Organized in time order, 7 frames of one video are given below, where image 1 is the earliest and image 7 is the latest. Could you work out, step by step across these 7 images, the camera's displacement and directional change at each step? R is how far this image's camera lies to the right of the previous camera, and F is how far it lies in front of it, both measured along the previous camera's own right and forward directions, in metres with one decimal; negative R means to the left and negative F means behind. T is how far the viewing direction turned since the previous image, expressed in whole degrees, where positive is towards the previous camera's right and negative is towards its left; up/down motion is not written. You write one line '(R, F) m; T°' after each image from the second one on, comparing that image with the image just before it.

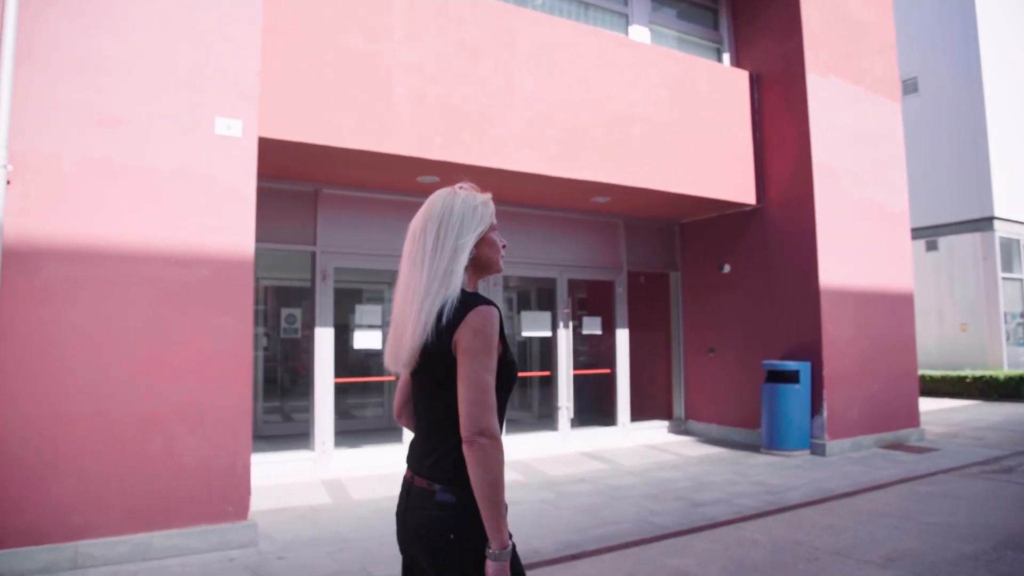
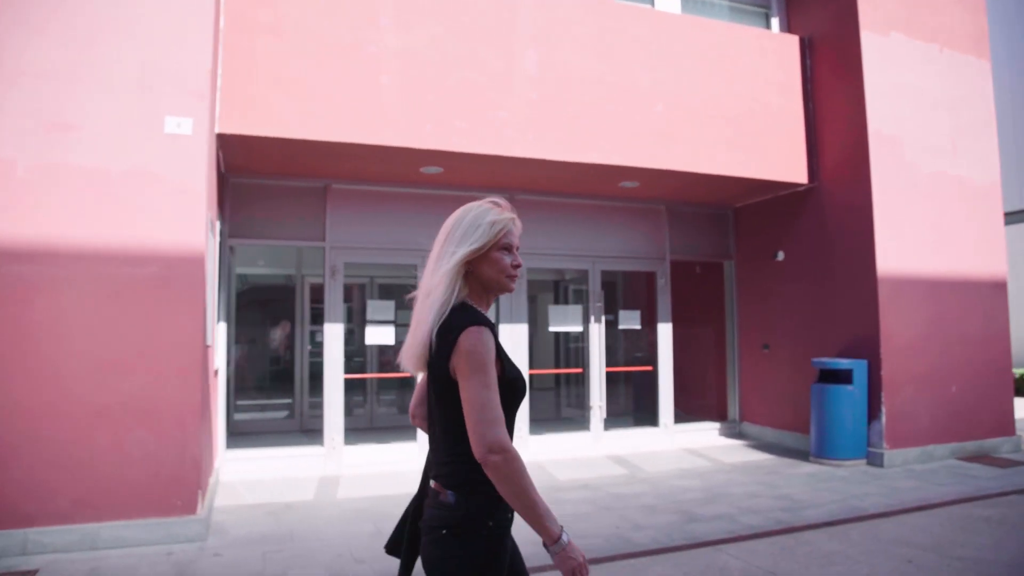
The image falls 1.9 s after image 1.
(+1.1, +0.4) m; -10°
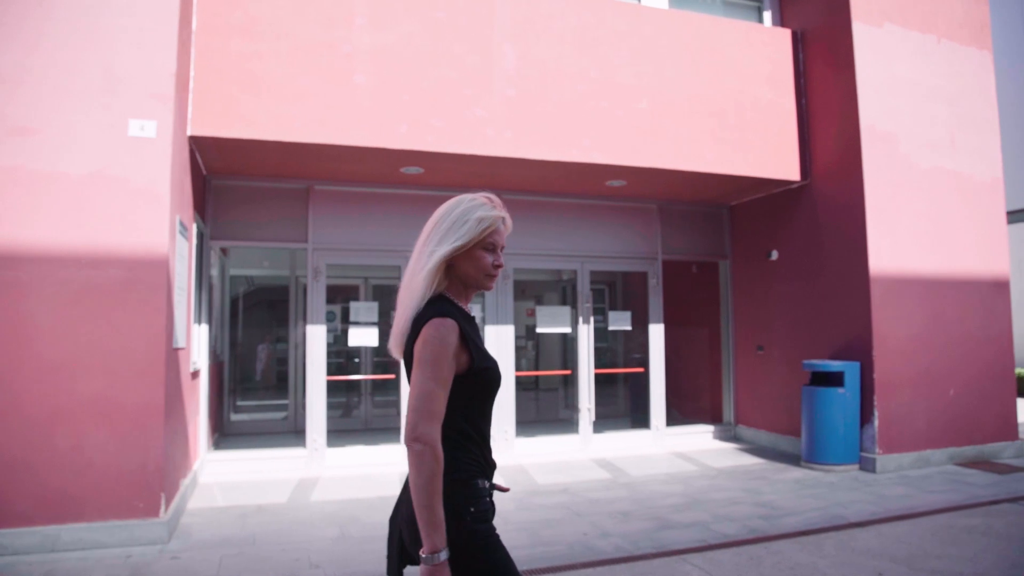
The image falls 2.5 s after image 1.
(+0.4, +0.1) m; -2°
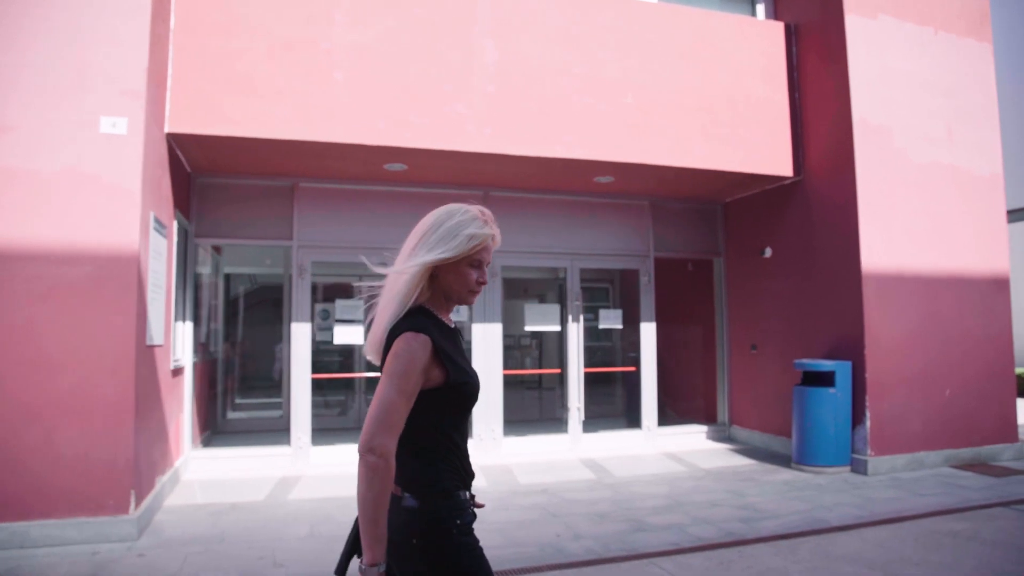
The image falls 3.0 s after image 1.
(+0.3, +0.1) m; -1°
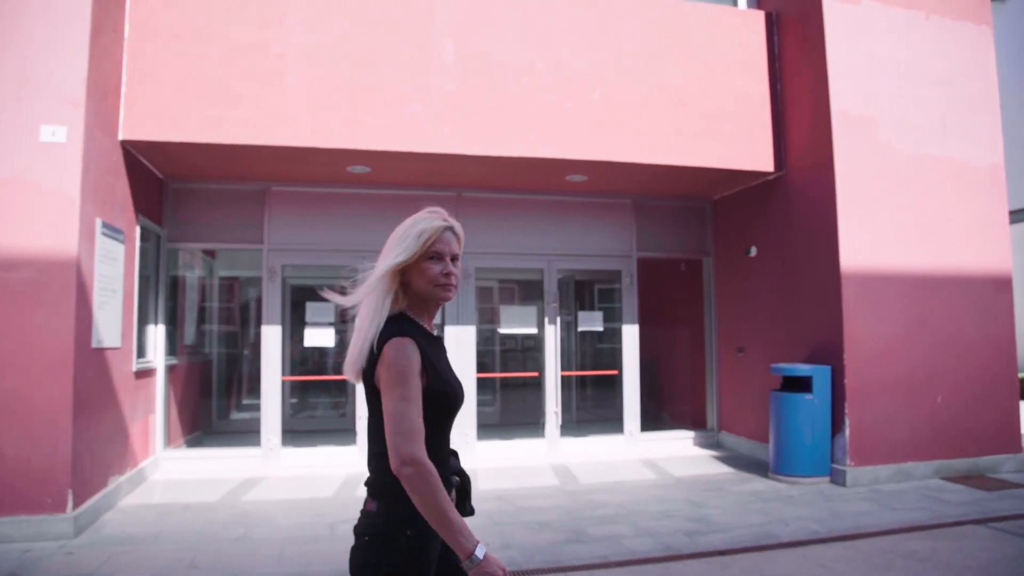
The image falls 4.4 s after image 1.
(+0.8, +0.1) m; -4°
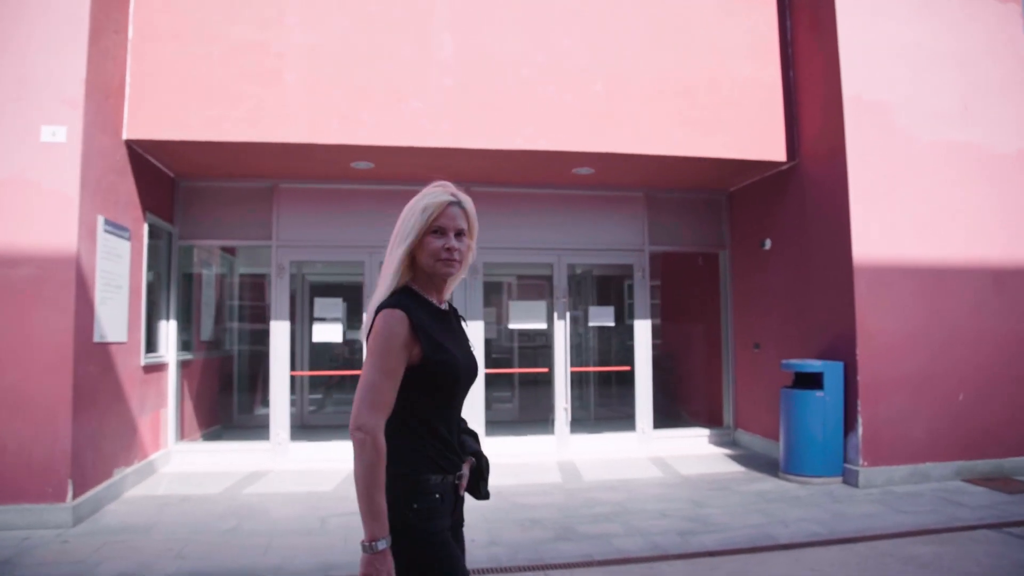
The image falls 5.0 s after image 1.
(+0.4, +0.1) m; -3°
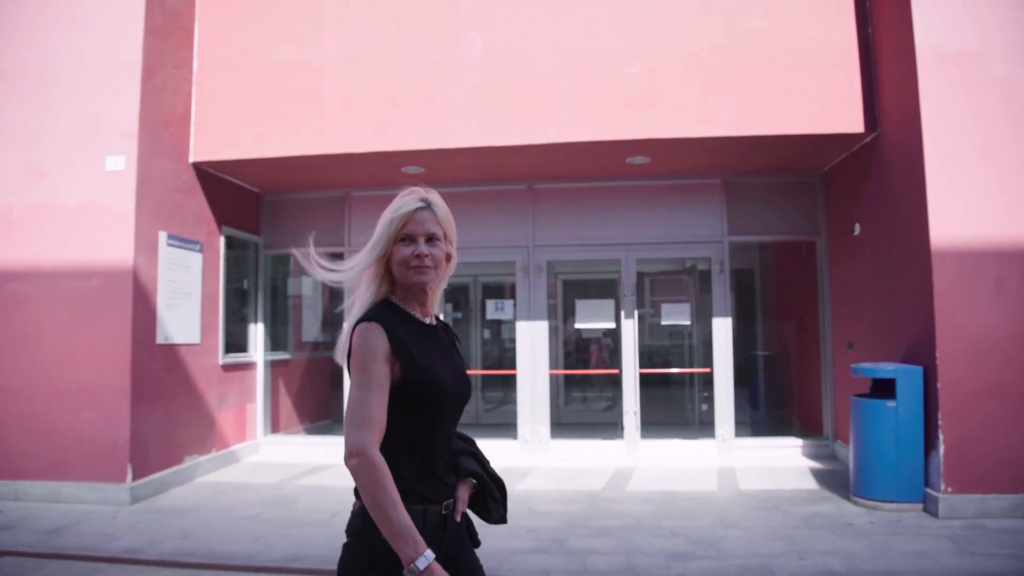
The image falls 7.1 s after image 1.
(+1.4, +0.4) m; -16°
